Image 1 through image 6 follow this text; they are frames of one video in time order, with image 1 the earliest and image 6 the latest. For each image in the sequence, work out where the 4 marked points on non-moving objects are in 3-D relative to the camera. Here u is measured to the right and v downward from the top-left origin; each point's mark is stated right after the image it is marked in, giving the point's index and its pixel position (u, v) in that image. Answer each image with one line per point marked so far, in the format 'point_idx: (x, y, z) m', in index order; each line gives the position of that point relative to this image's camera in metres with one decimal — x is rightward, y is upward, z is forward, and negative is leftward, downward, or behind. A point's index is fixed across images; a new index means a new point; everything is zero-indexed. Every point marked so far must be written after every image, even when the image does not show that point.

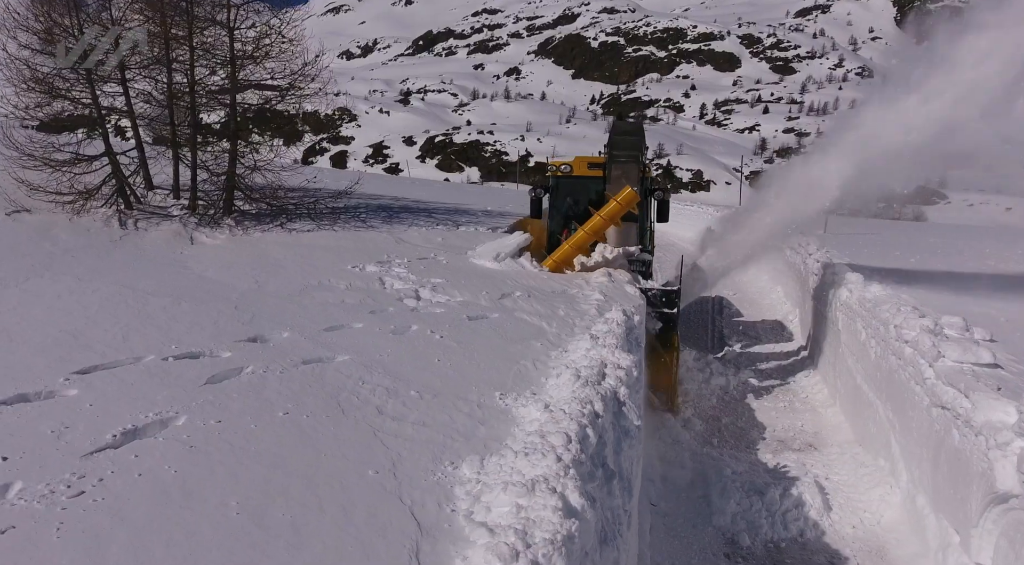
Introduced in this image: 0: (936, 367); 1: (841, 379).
0: (+4.0, -0.8, +6.3) m
1: (+4.6, -1.3, +8.9) m
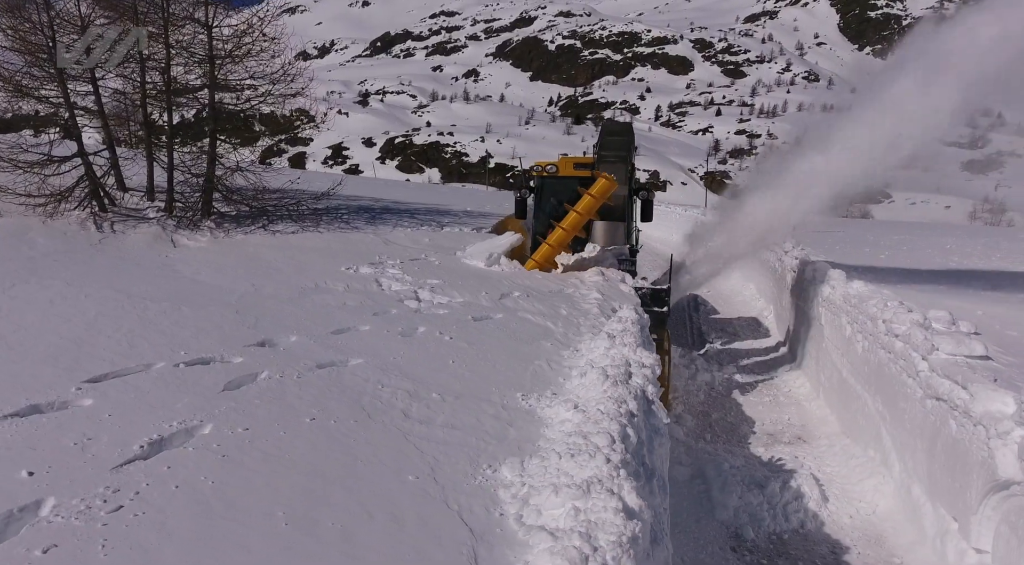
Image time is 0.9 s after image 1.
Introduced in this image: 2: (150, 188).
0: (+4.1, -0.8, +6.5) m
1: (+4.5, -1.3, +9.1) m
2: (-5.3, +1.4, +10.3) m
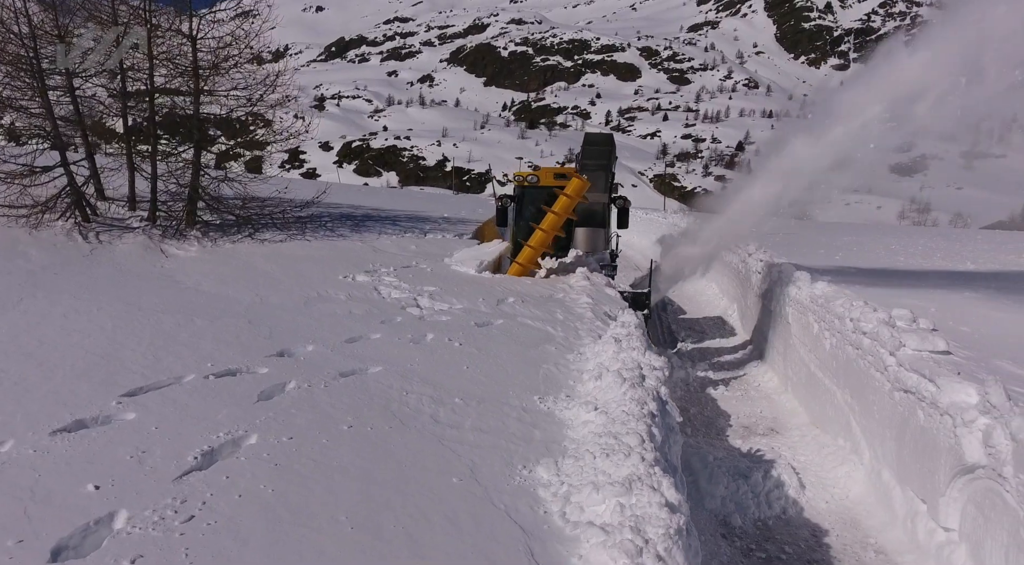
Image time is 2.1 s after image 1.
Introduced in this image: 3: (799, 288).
0: (+4.0, -0.8, +7.1) m
1: (+4.3, -1.3, +9.7) m
2: (-5.7, +1.3, +10.1) m
3: (+4.5, -0.2, +10.4) m
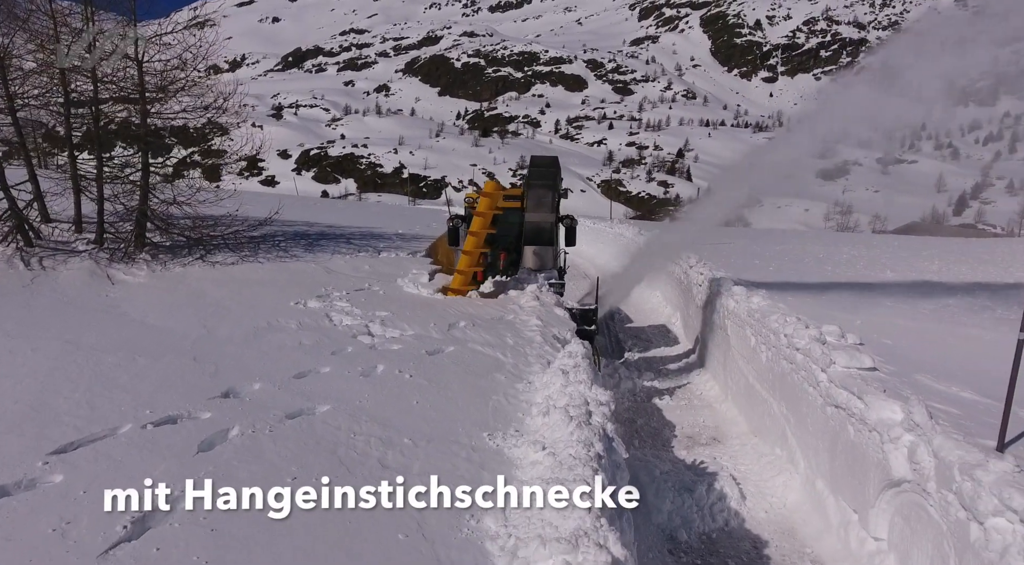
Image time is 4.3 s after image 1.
0: (+3.5, -1.0, +7.4) m
1: (+3.6, -1.5, +10.0) m
2: (-6.4, +0.9, +9.9) m
3: (+3.7, -0.4, +10.8) m
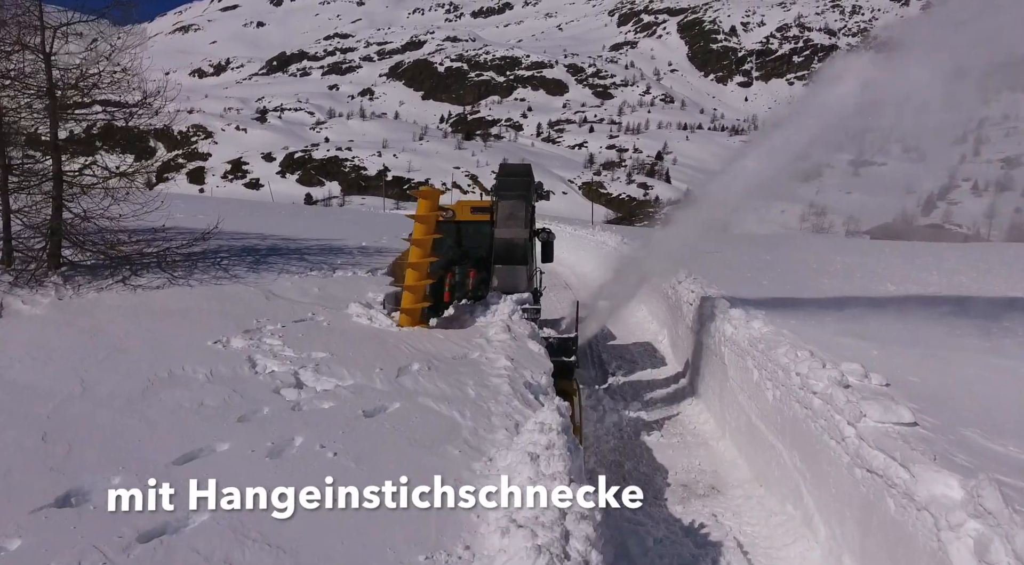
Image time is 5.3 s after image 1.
0: (+3.1, -1.3, +6.1) m
1: (+3.2, -1.8, +8.7) m
2: (-6.8, +0.5, +8.3) m
3: (+3.3, -0.7, +9.5) m
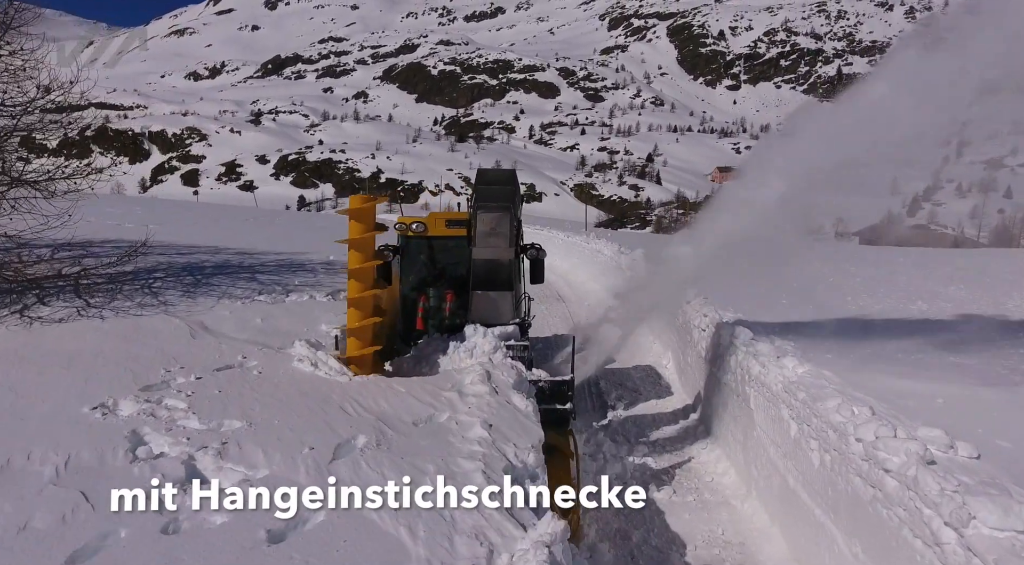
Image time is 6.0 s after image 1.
0: (+3.0, -1.6, +4.4) m
1: (+3.0, -2.2, +7.1) m
2: (-7.0, +0.2, +6.6) m
3: (+3.1, -1.1, +7.8) m
